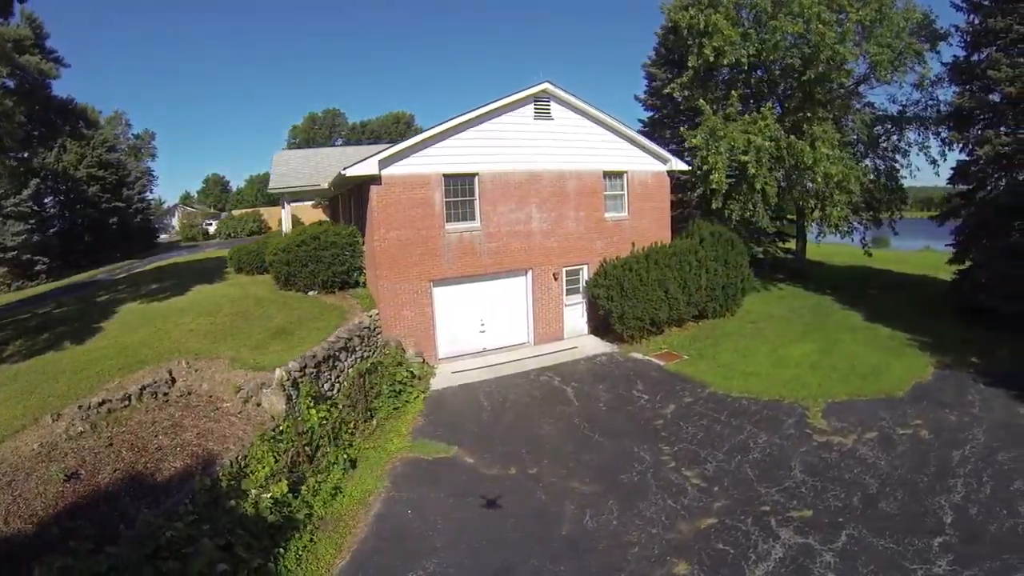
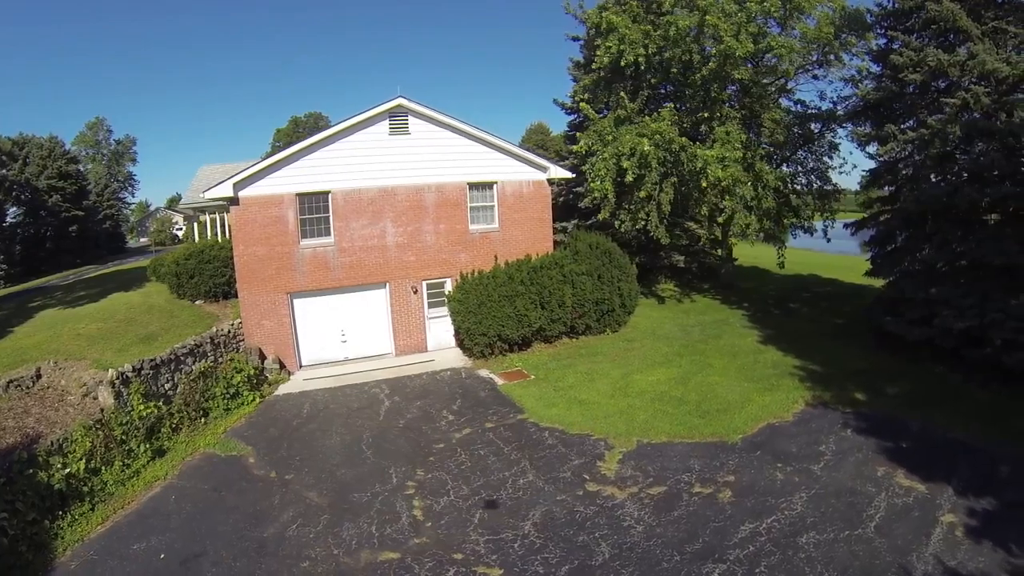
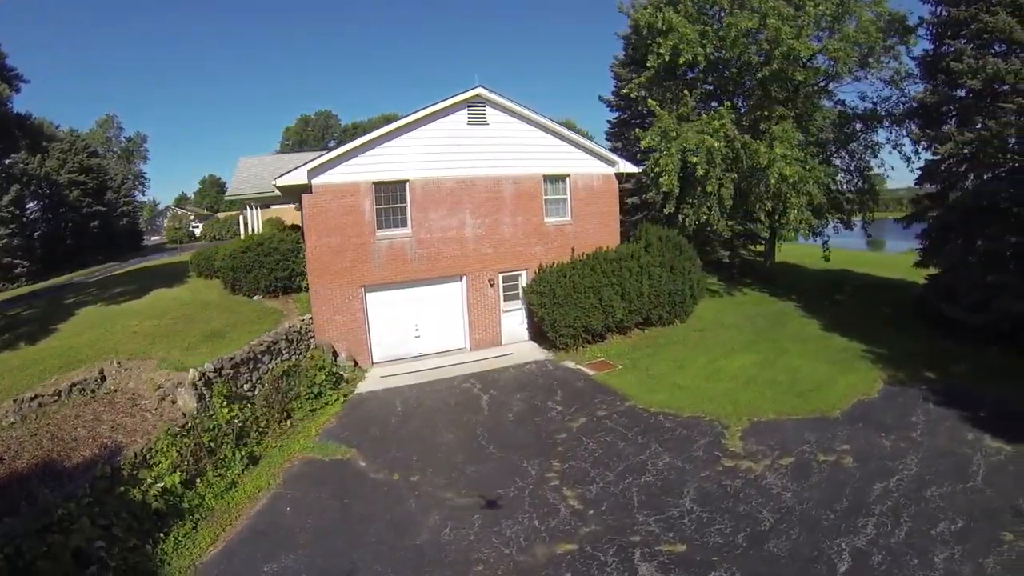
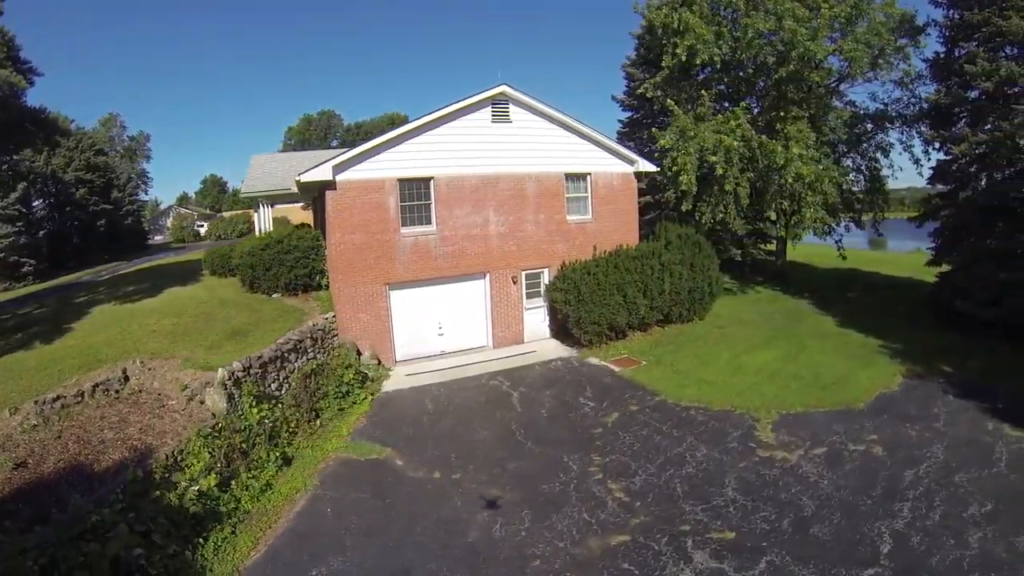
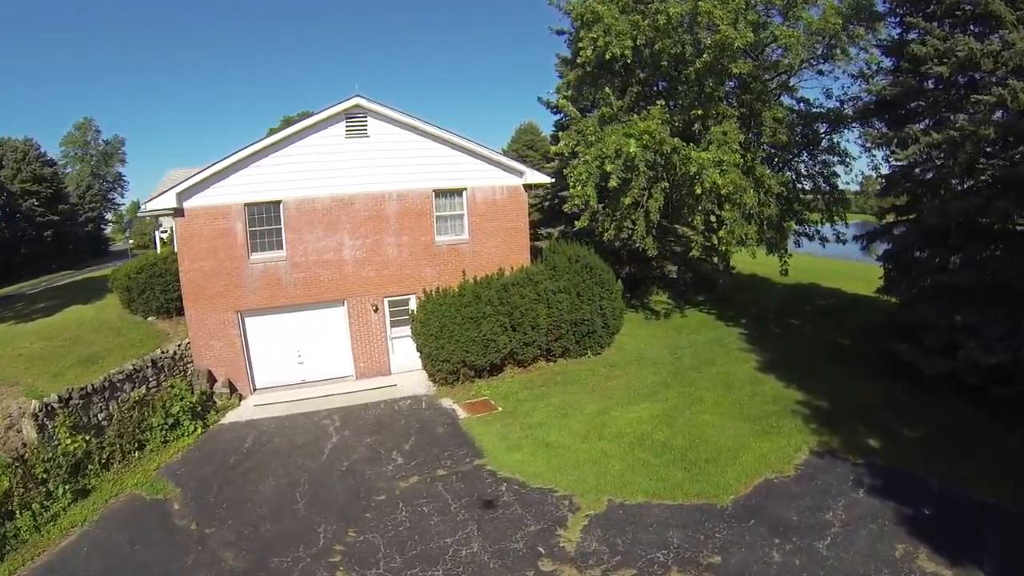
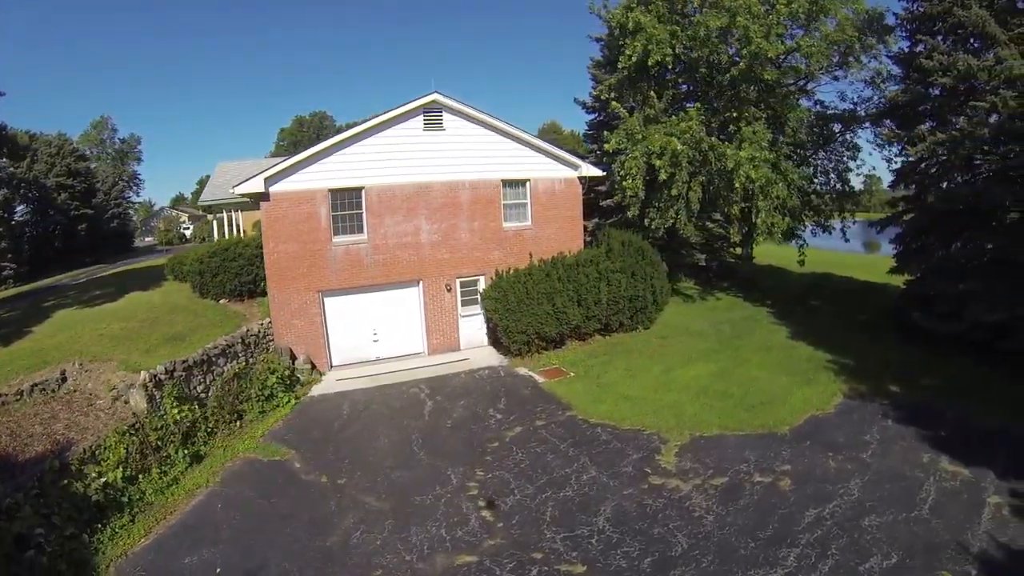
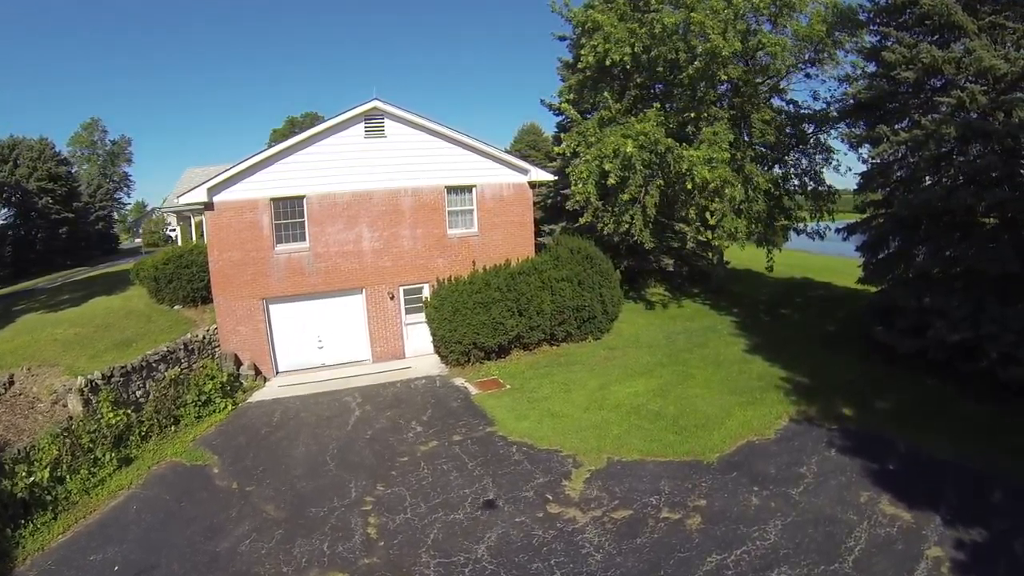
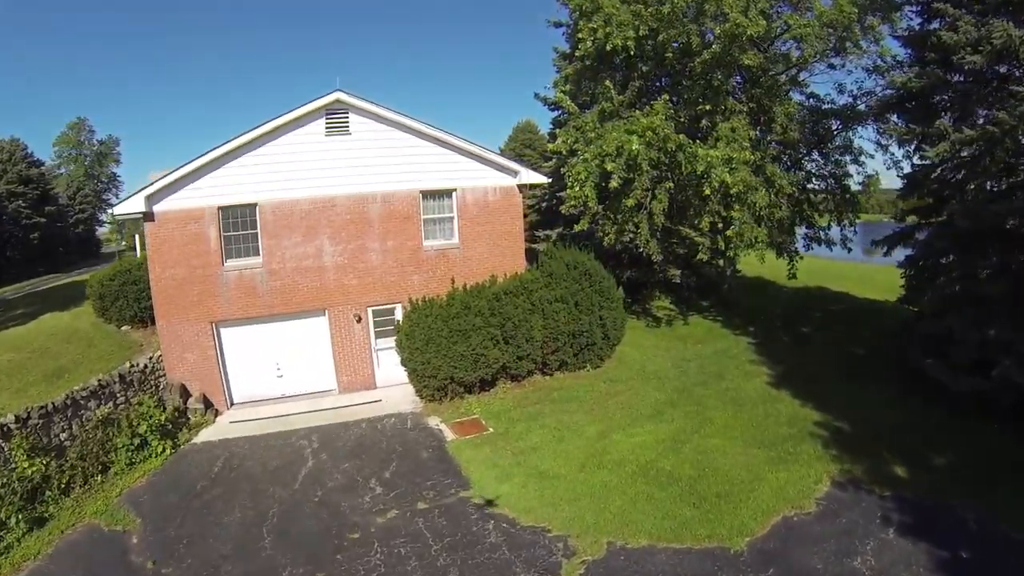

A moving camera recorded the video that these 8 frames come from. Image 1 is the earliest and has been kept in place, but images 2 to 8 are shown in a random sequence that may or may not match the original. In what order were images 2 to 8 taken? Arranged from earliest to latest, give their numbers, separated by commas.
4, 3, 6, 2, 7, 5, 8
